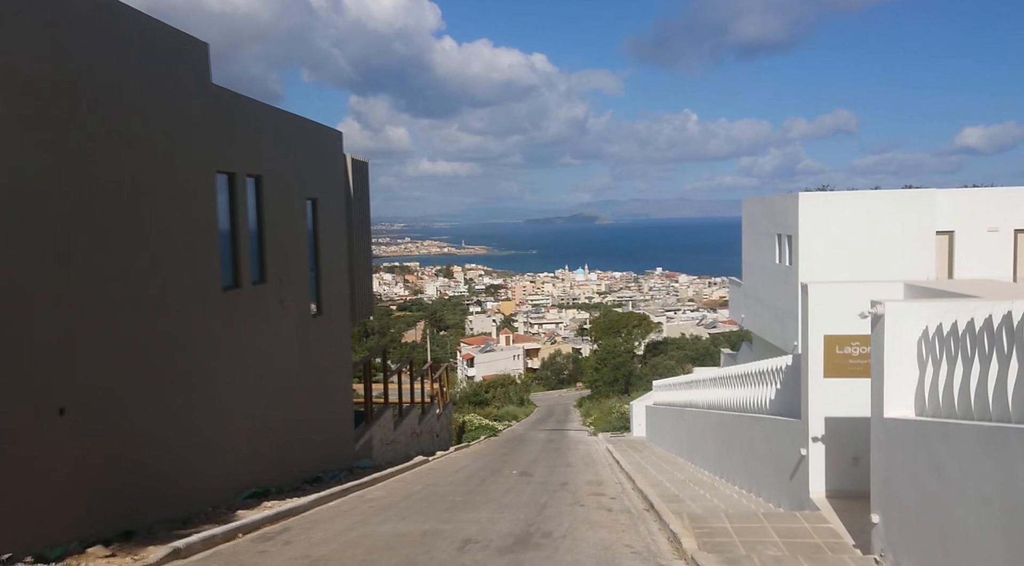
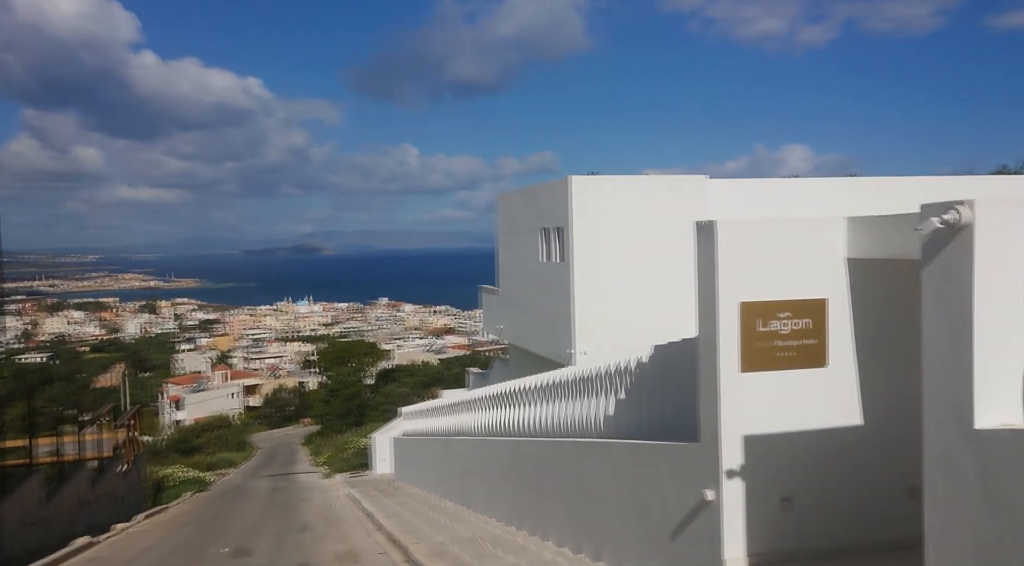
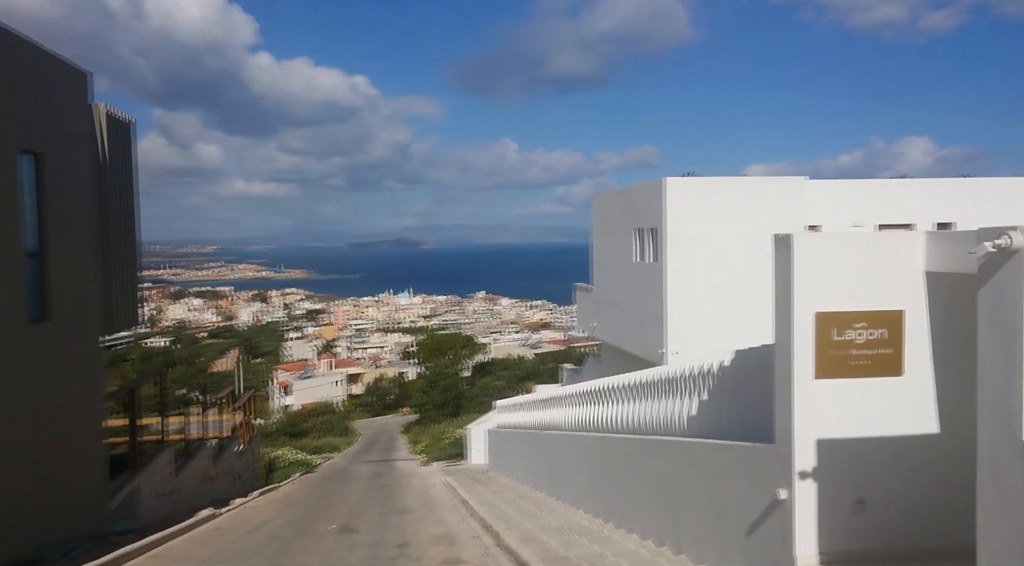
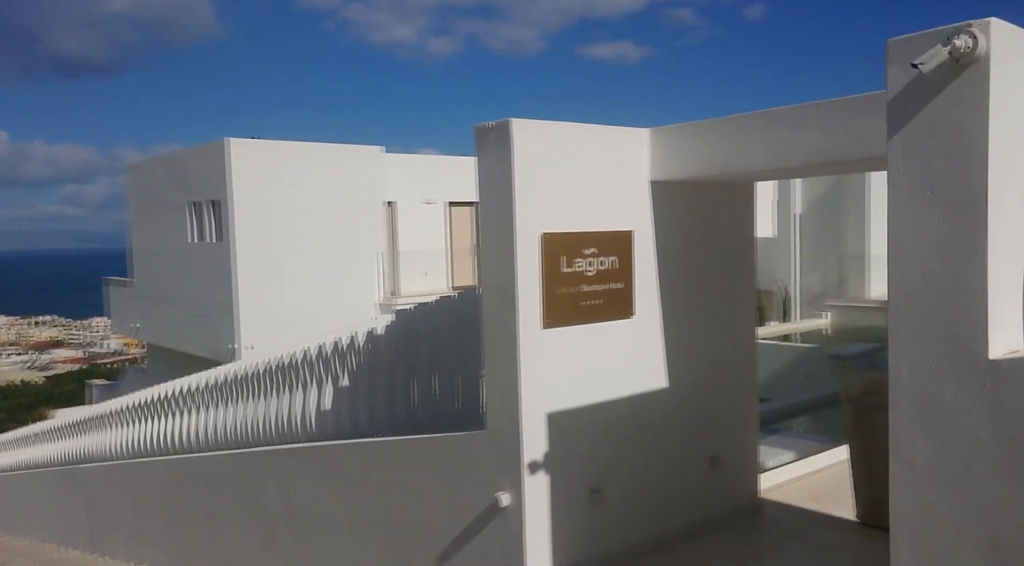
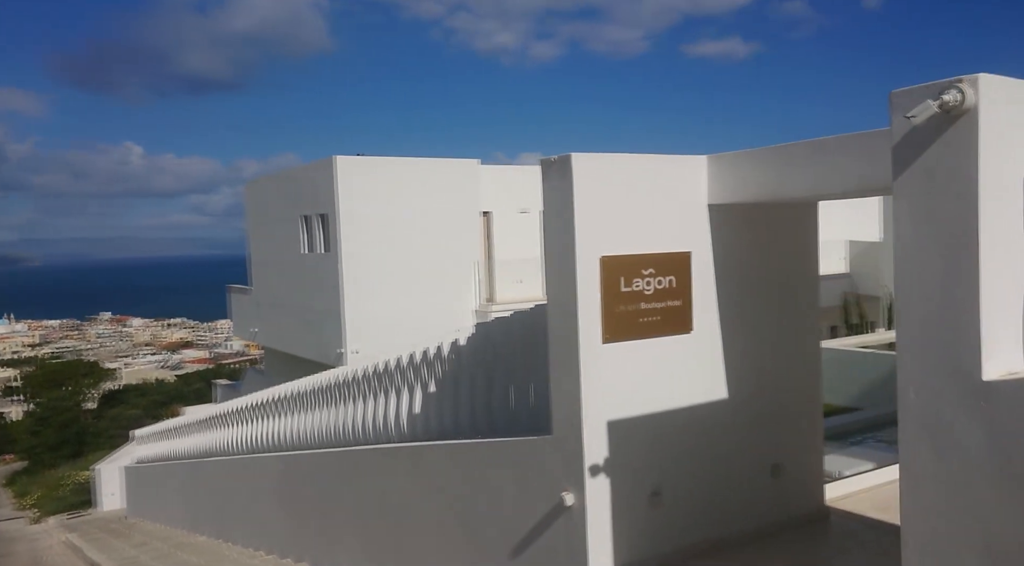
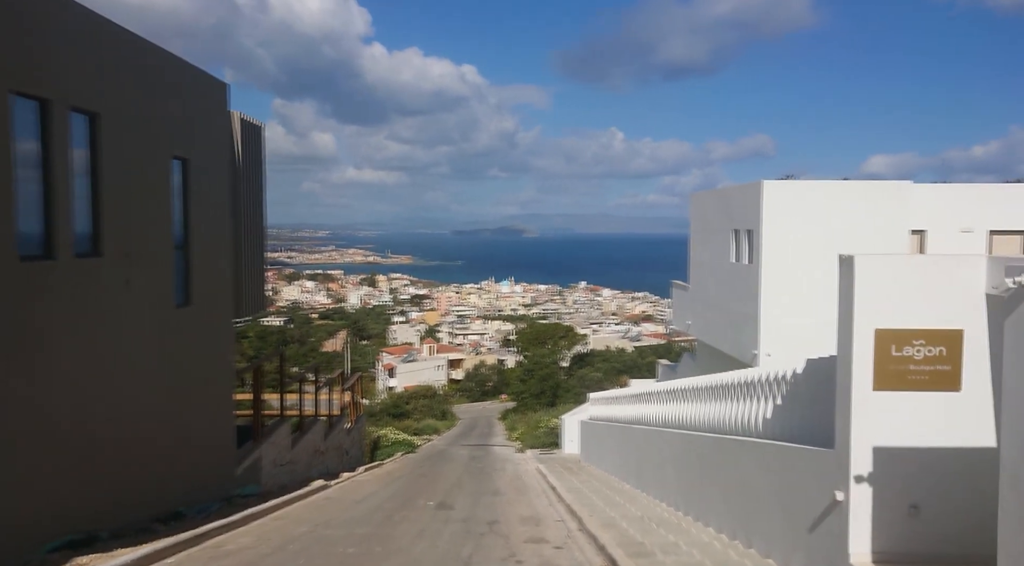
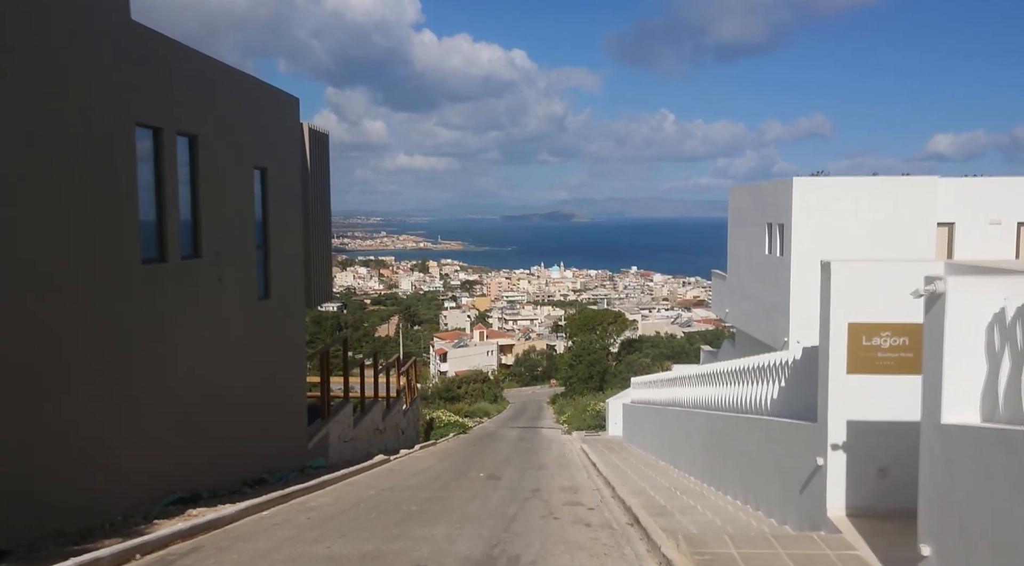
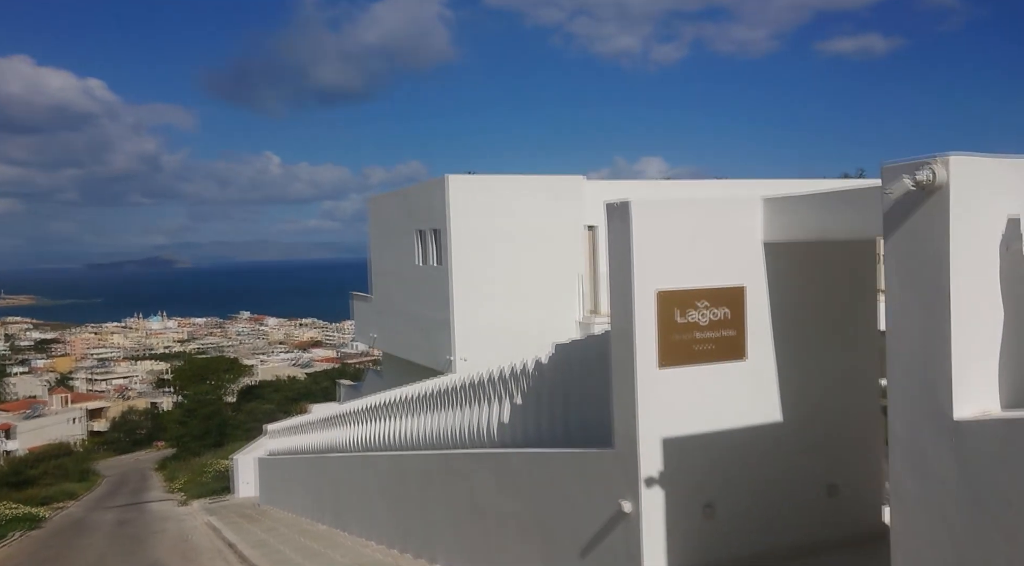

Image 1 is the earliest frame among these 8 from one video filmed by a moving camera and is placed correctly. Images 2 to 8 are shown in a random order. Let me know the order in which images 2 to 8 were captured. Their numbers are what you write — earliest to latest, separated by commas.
7, 6, 3, 2, 8, 5, 4
